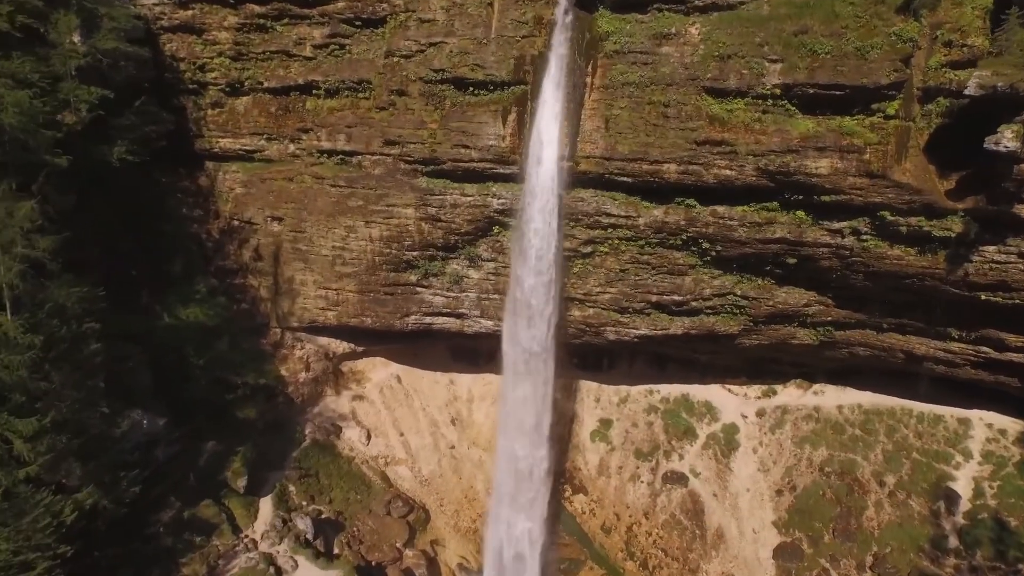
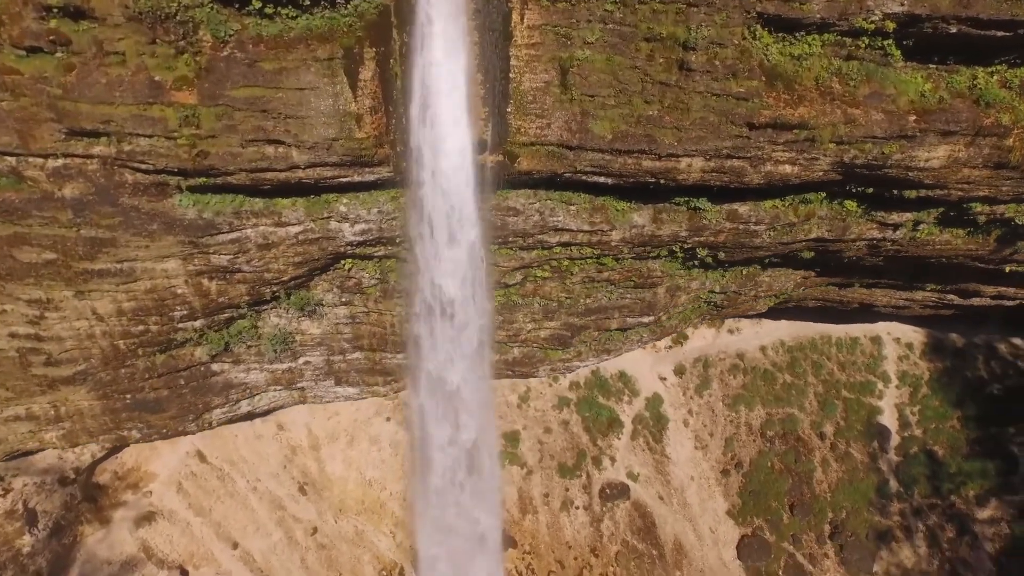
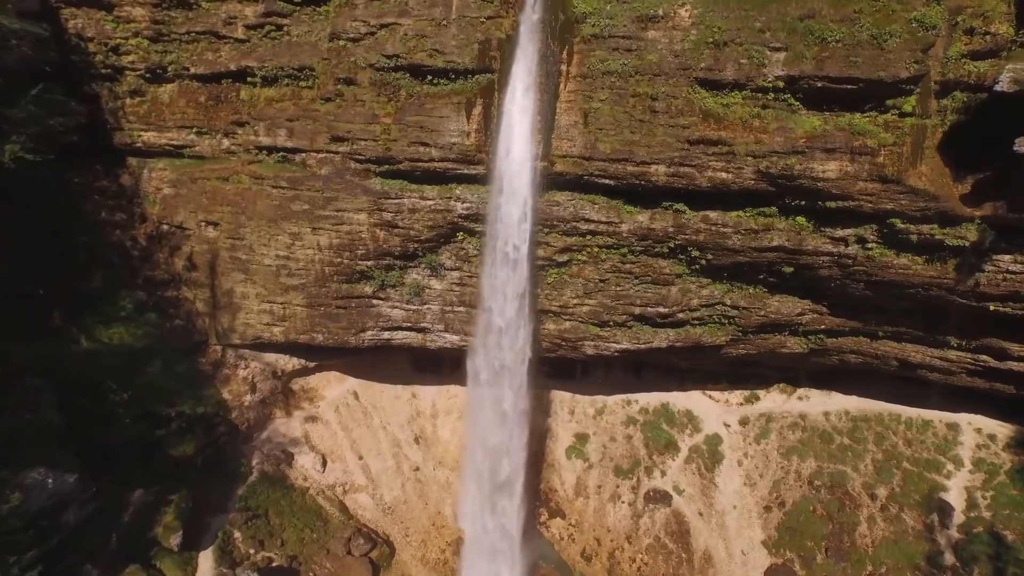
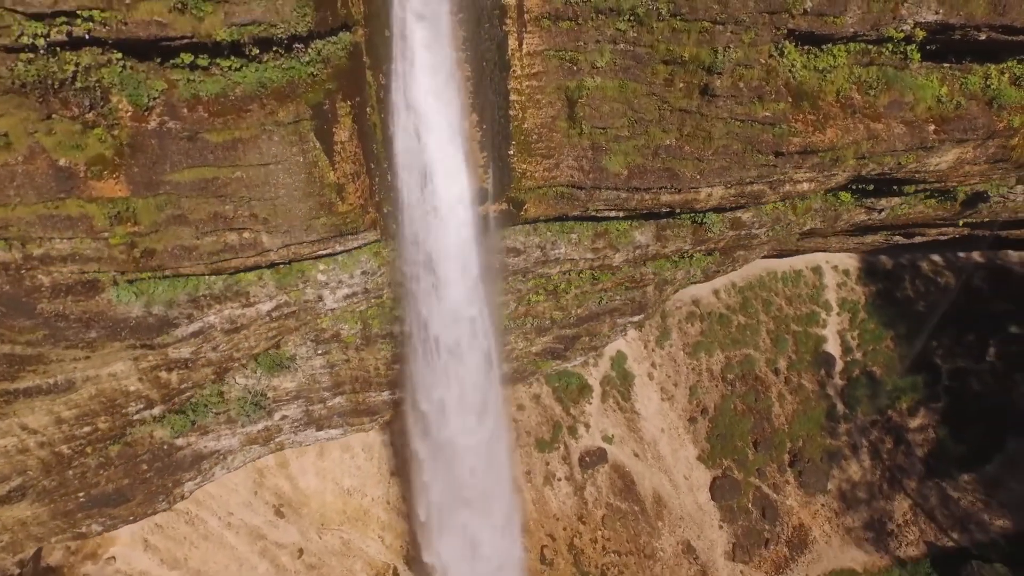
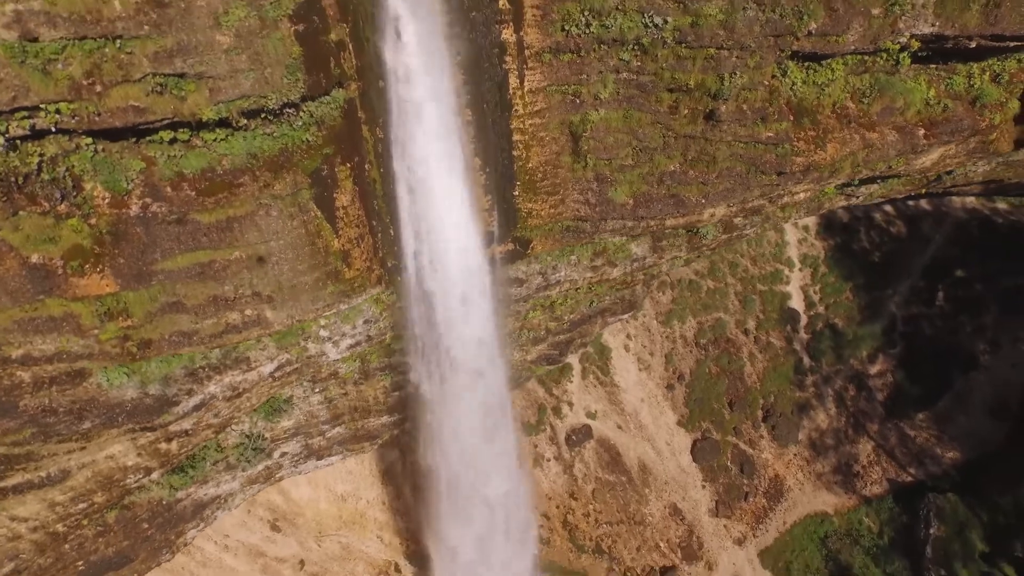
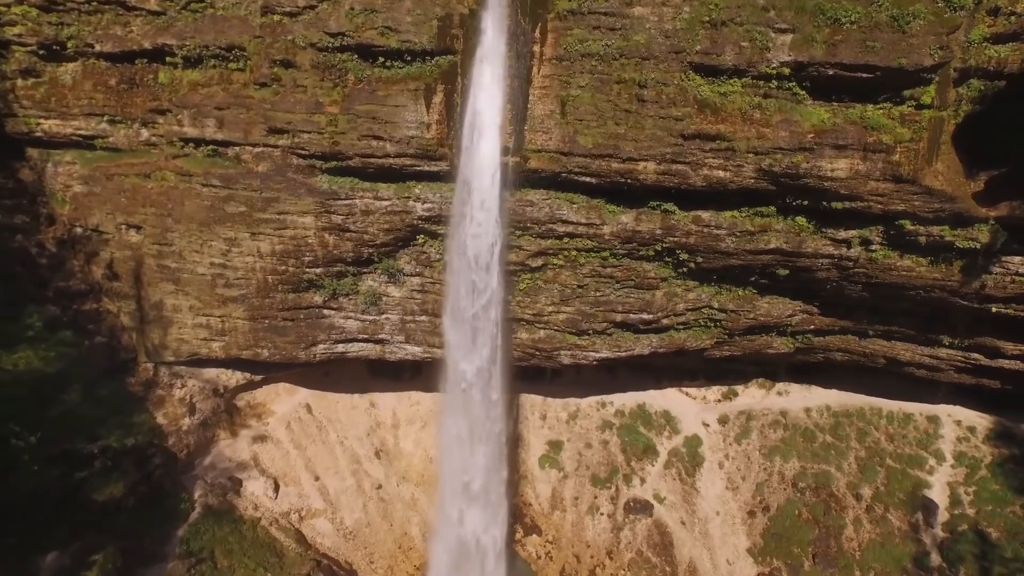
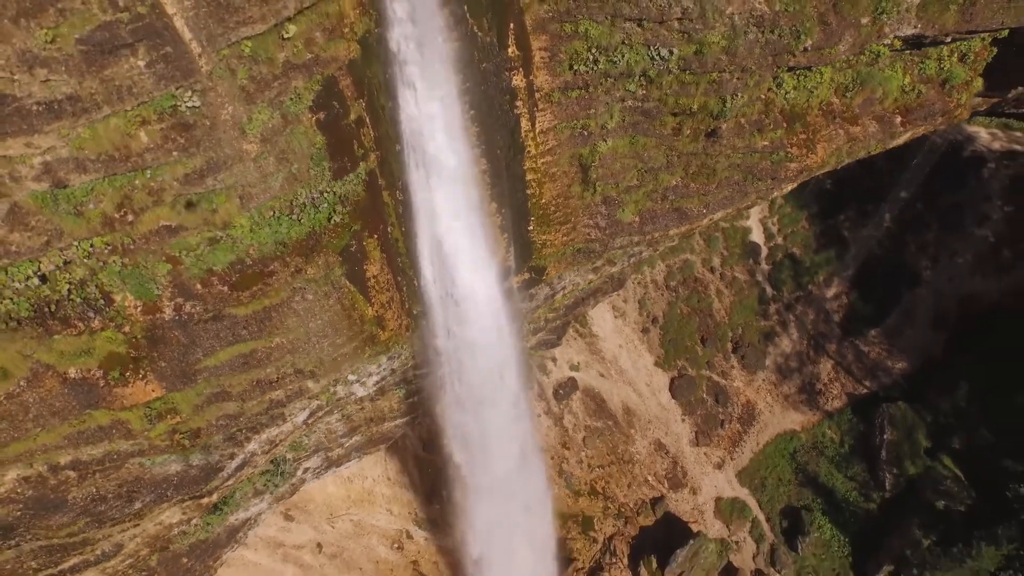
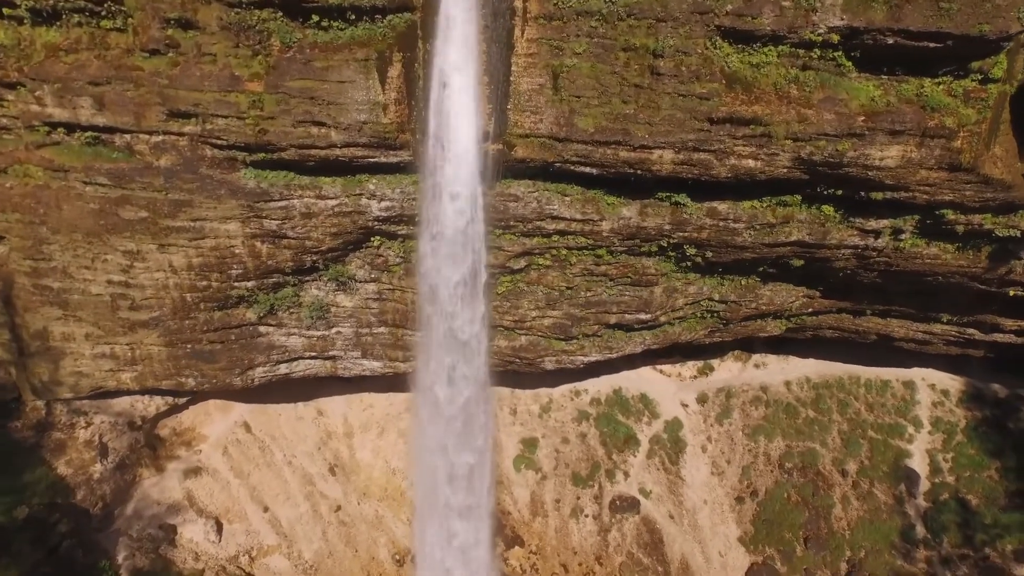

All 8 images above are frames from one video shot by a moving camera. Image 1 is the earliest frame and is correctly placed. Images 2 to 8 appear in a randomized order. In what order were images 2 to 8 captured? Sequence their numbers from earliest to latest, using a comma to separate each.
3, 6, 8, 2, 4, 5, 7
